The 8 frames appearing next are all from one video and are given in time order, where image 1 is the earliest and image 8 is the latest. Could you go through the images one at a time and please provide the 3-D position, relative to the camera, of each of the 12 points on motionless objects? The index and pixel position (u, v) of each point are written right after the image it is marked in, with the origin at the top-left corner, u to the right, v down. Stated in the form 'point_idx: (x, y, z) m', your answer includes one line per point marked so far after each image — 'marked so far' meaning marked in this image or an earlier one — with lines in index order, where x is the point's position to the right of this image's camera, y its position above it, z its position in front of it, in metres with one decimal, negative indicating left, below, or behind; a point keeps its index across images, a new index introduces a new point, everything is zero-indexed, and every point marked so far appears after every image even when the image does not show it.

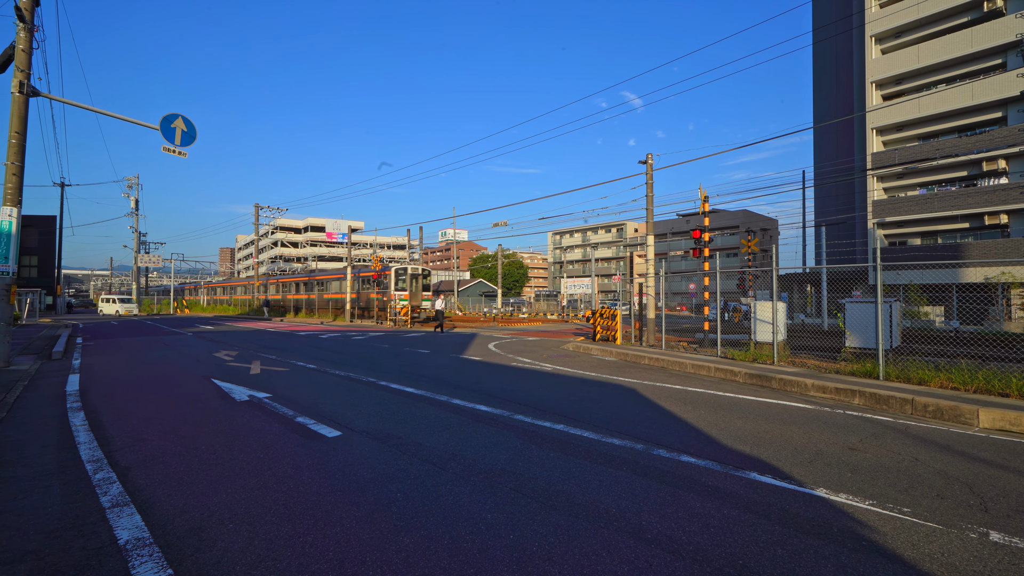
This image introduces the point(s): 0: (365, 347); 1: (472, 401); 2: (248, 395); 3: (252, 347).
0: (-5.4, -2.2, +17.3) m
1: (-0.7, -1.8, +7.7) m
2: (-4.7, -1.9, +8.4) m
3: (-9.1, -2.0, +16.5) m
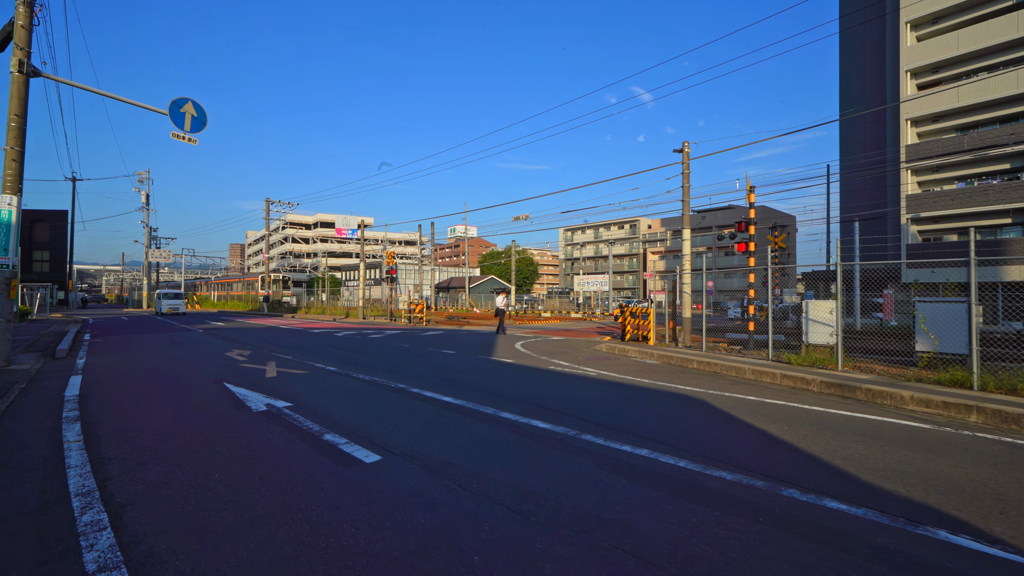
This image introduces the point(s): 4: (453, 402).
0: (-4.4, -2.0, +16.3) m
1: (+0.1, -1.8, +6.7) m
2: (-3.9, -1.8, +7.5) m
3: (-8.1, -1.9, +15.6) m
4: (-0.9, -1.8, +7.4) m
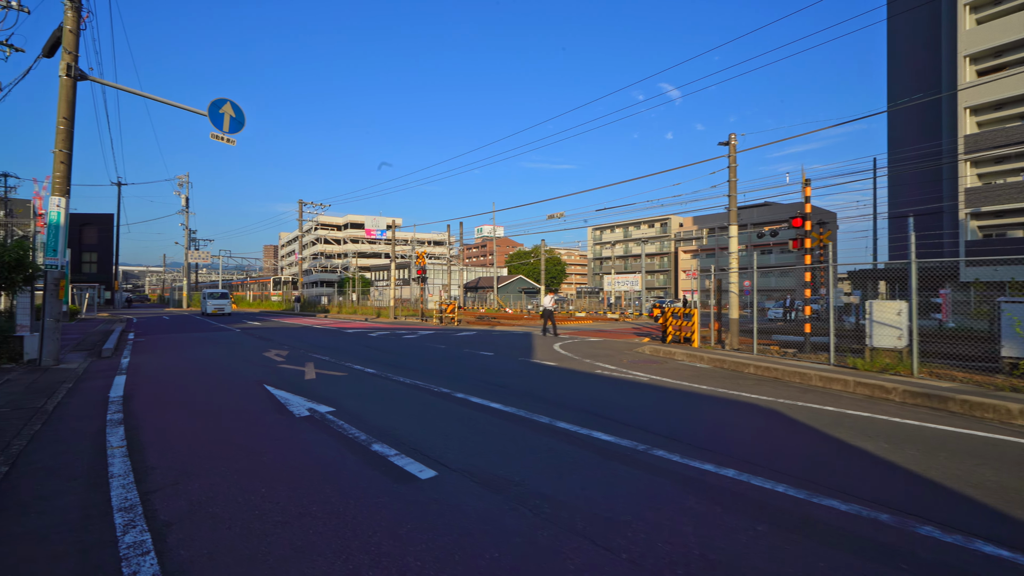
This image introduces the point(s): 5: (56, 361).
0: (-3.1, -2.0, +16.1) m
1: (+0.9, -1.8, +6.2) m
2: (-3.1, -1.8, +7.2) m
3: (-6.9, -1.9, +15.5) m
4: (-0.1, -1.8, +6.9) m
5: (-12.3, -2.0, +12.8) m
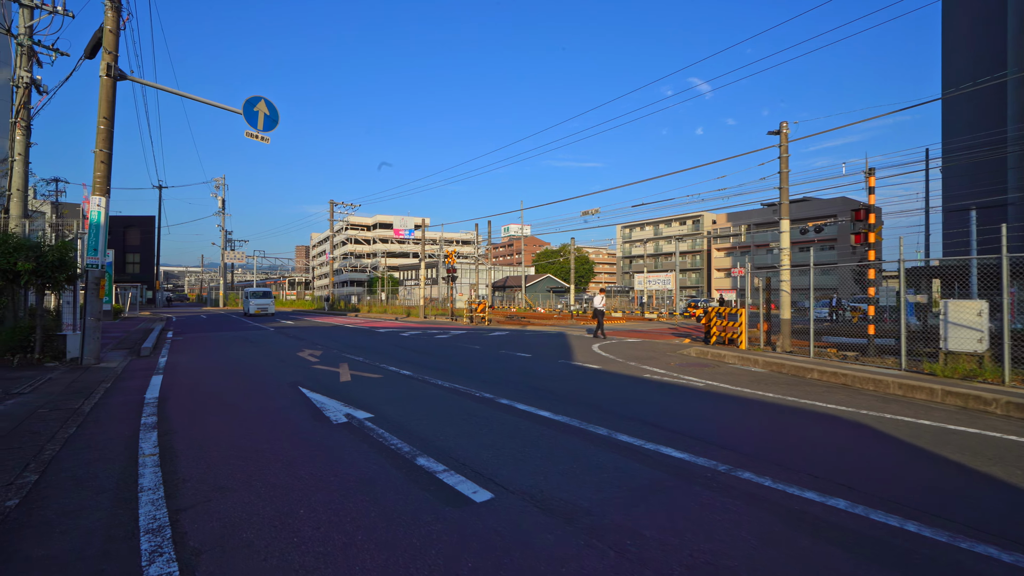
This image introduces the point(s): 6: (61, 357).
0: (-1.9, -2.0, +15.6) m
1: (+1.5, -1.7, +5.5) m
2: (-2.4, -1.8, +6.8) m
3: (-5.7, -1.9, +15.3) m
4: (+0.6, -1.8, +6.4) m
5: (-11.3, -2.0, +12.9) m
6: (-12.2, -1.9, +12.8) m
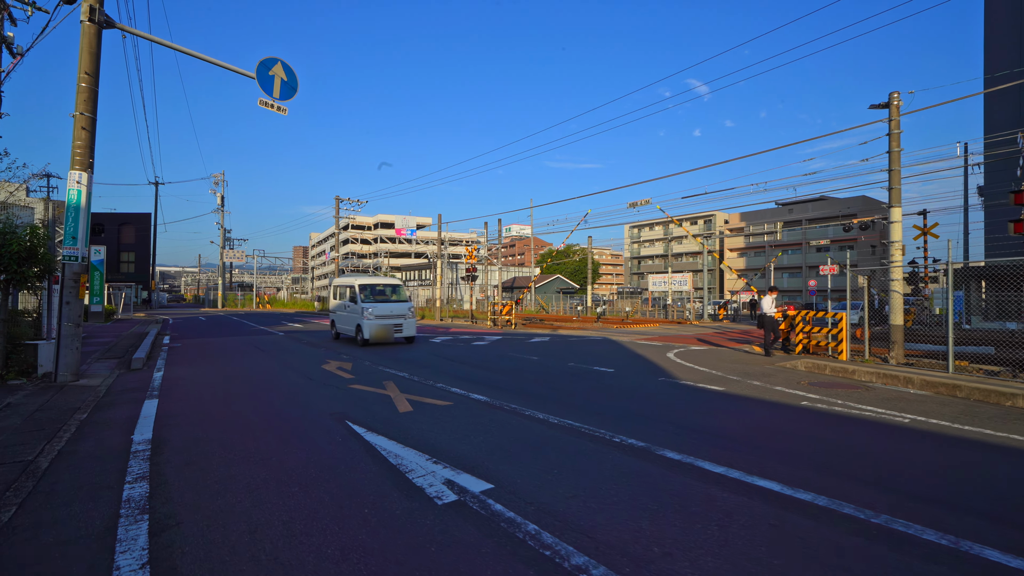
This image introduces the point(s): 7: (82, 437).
0: (-0.2, -2.0, +13.2) m
1: (+3.3, -1.7, +3.1) m
2: (-0.6, -1.8, +4.3) m
3: (-4.0, -1.8, +12.8) m
4: (+2.3, -1.7, +3.9) m
5: (-9.6, -1.9, +10.4) m
6: (-10.4, -1.8, +10.3) m
7: (-5.6, -1.9, +6.1) m
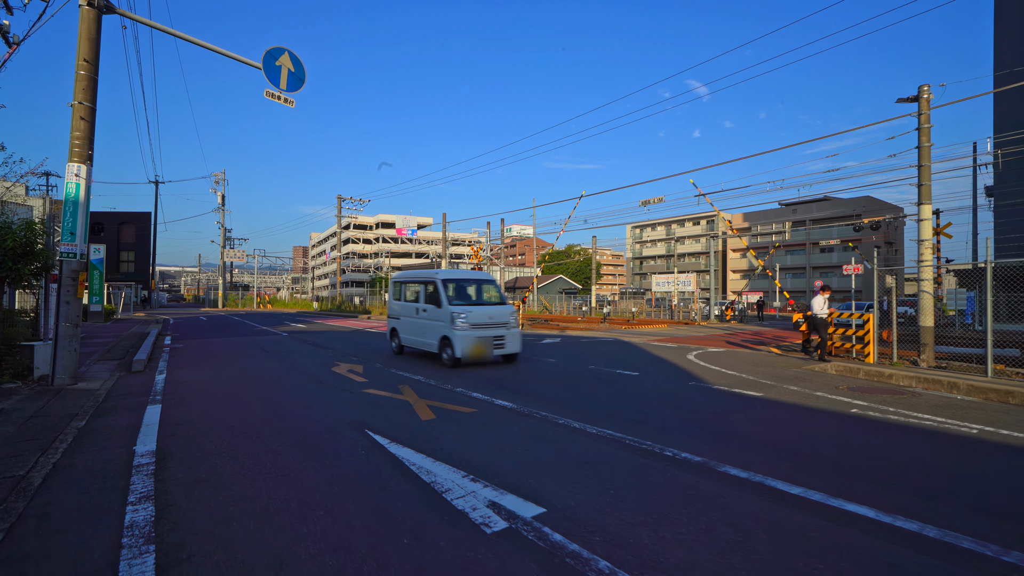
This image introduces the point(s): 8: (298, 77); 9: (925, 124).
0: (+0.2, -1.9, +12.7) m
1: (+3.8, -1.7, +2.6) m
2: (-0.2, -1.8, +3.8) m
3: (-3.5, -1.8, +12.3) m
4: (+2.8, -1.7, +3.4) m
5: (-9.2, -1.9, +9.9) m
6: (-10.0, -1.8, +9.8) m
7: (-5.2, -1.9, +5.7) m
8: (-5.6, +5.5, +12.4) m
9: (+11.1, +4.4, +12.7) m
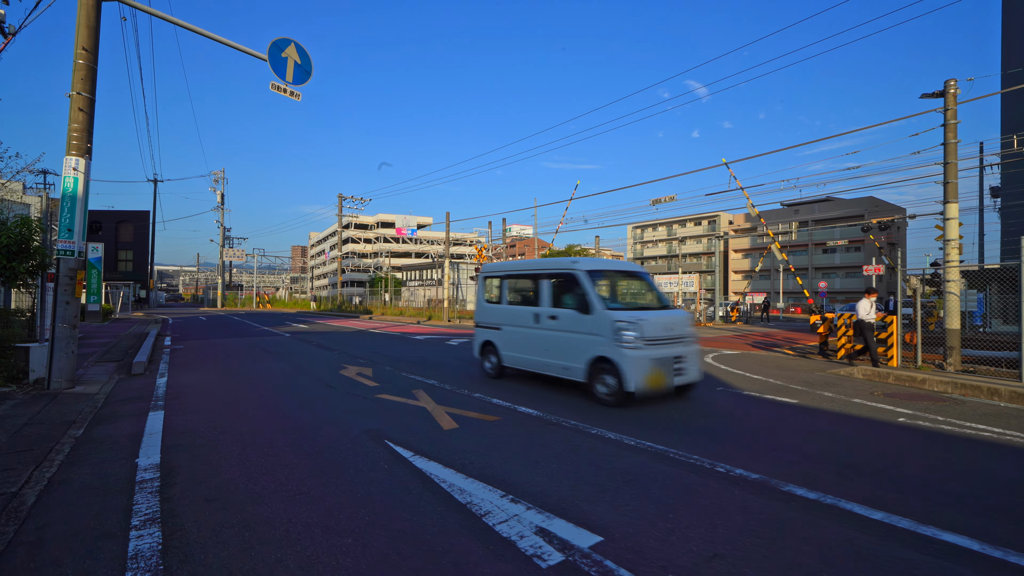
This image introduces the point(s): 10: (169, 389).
0: (+0.6, -2.0, +12.3) m
1: (+4.1, -1.7, +2.2) m
2: (+0.2, -1.8, +3.4) m
3: (-3.2, -1.8, +11.9) m
4: (+3.1, -1.7, +3.0) m
5: (-8.8, -1.9, +9.4) m
6: (-9.6, -1.8, +9.3) m
7: (-4.8, -1.9, +5.2) m
8: (-5.2, +5.6, +12.0) m
9: (+11.4, +4.4, +12.3) m
10: (-6.6, -1.9, +9.0) m
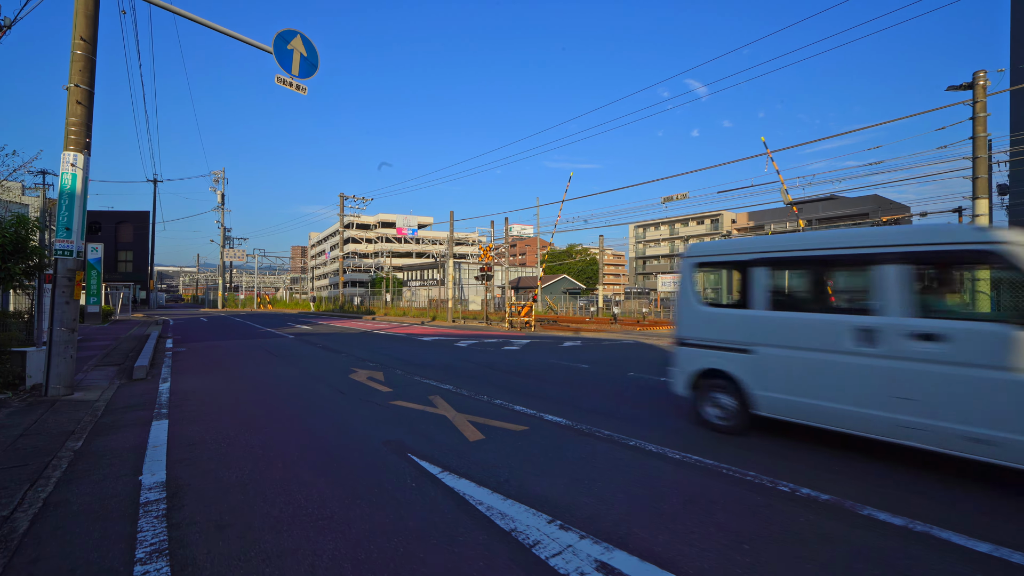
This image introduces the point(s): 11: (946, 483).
0: (+0.9, -2.0, +11.9) m
1: (+4.5, -1.7, +1.8) m
2: (+0.6, -1.8, +3.0) m
3: (-2.8, -1.8, +11.5) m
4: (+3.5, -1.7, +2.6) m
5: (-8.4, -1.9, +9.0) m
6: (-9.3, -1.8, +8.9) m
7: (-4.5, -1.9, +4.8) m
8: (-4.9, +5.5, +11.6) m
9: (+11.8, +4.4, +11.9) m
10: (-6.2, -2.0, +8.6) m
11: (+3.9, -1.8, +4.5) m
